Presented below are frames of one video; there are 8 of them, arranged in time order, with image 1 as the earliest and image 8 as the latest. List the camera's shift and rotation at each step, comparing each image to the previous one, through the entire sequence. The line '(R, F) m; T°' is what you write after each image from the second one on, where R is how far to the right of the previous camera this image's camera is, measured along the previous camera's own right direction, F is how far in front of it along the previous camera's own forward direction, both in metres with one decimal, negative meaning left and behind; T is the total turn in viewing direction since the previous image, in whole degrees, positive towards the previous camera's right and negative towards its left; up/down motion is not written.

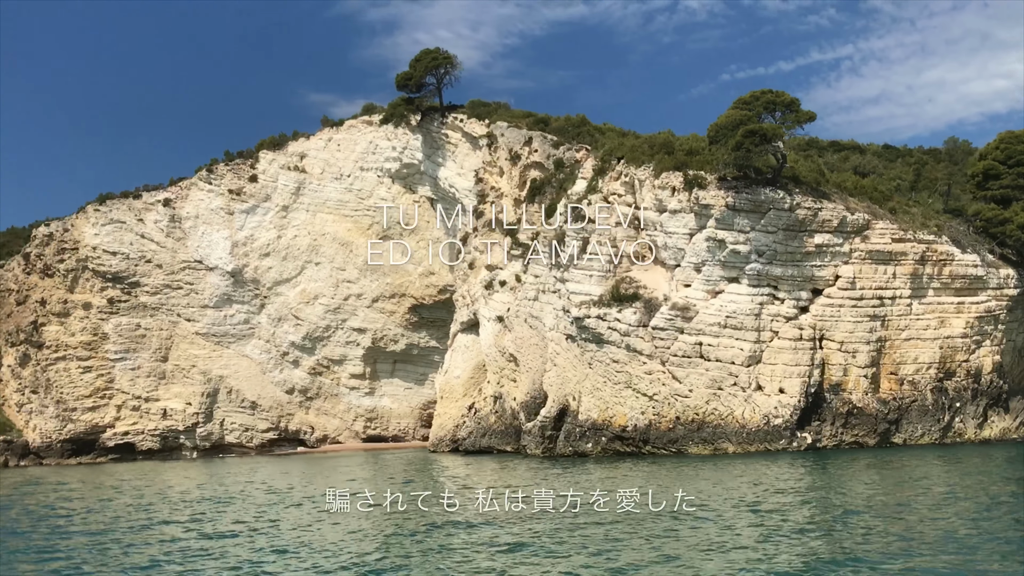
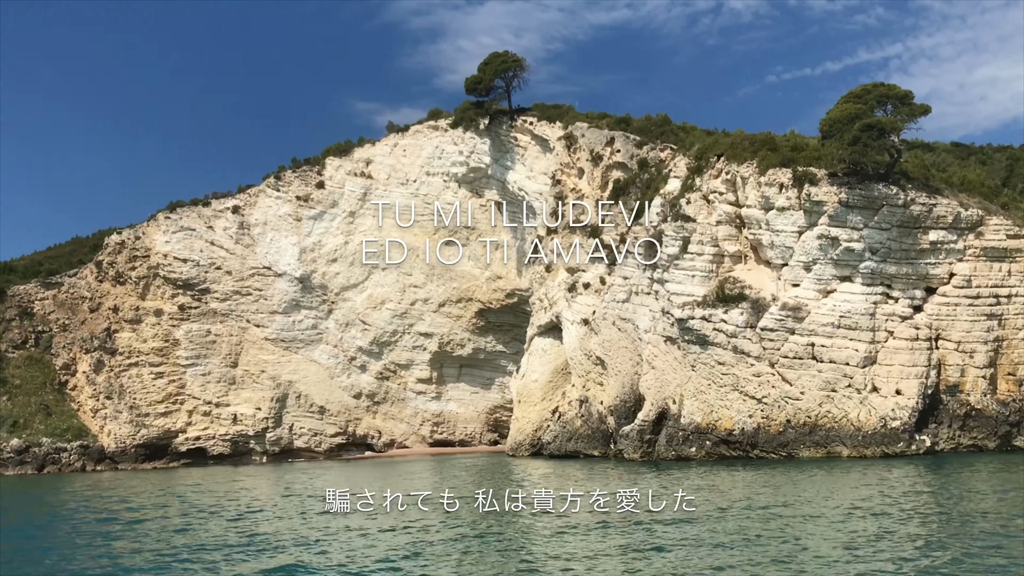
(-0.8, +0.2) m; -3°
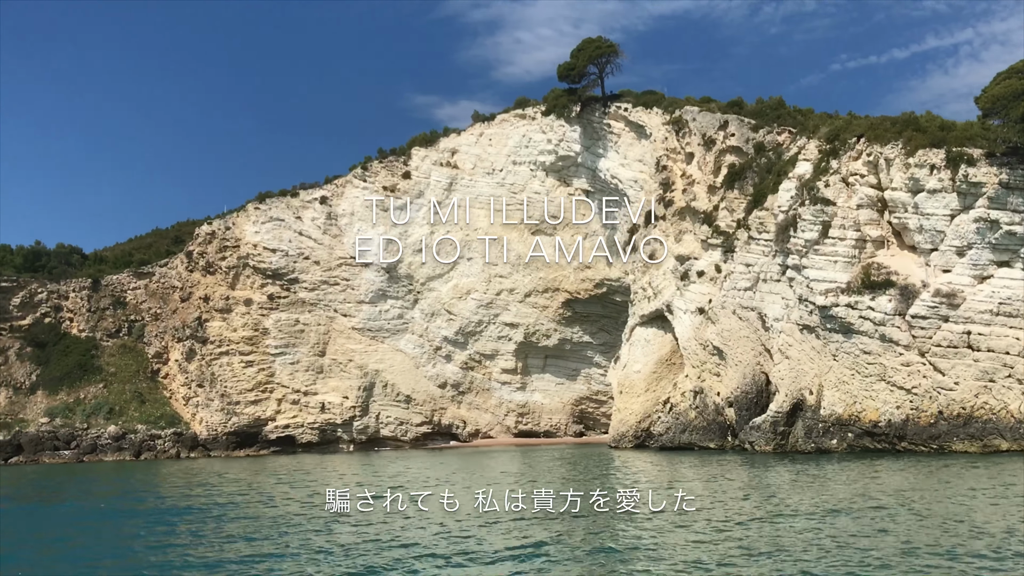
(-1.1, +0.3) m; -3°
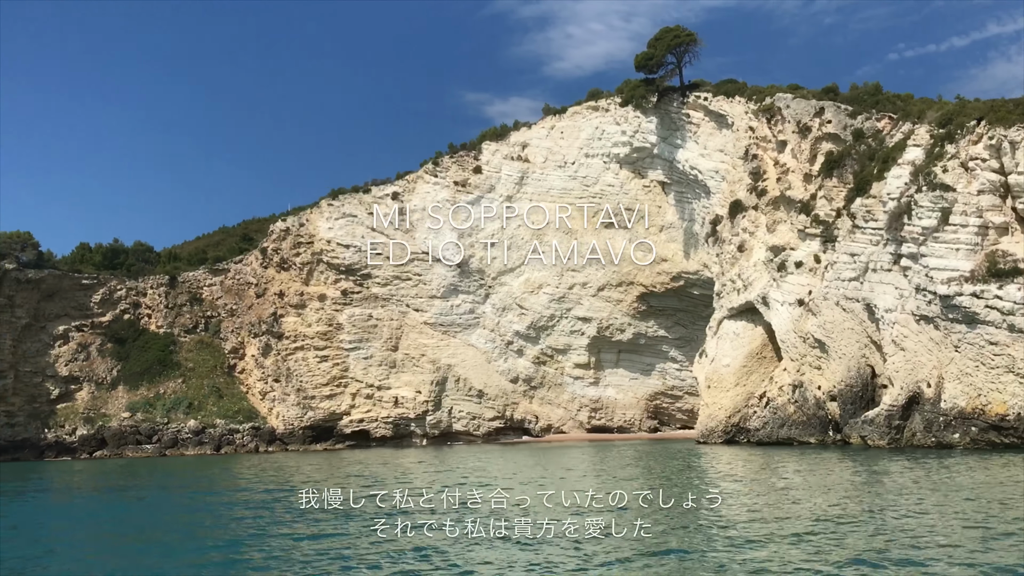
(-0.8, +0.2) m; -3°
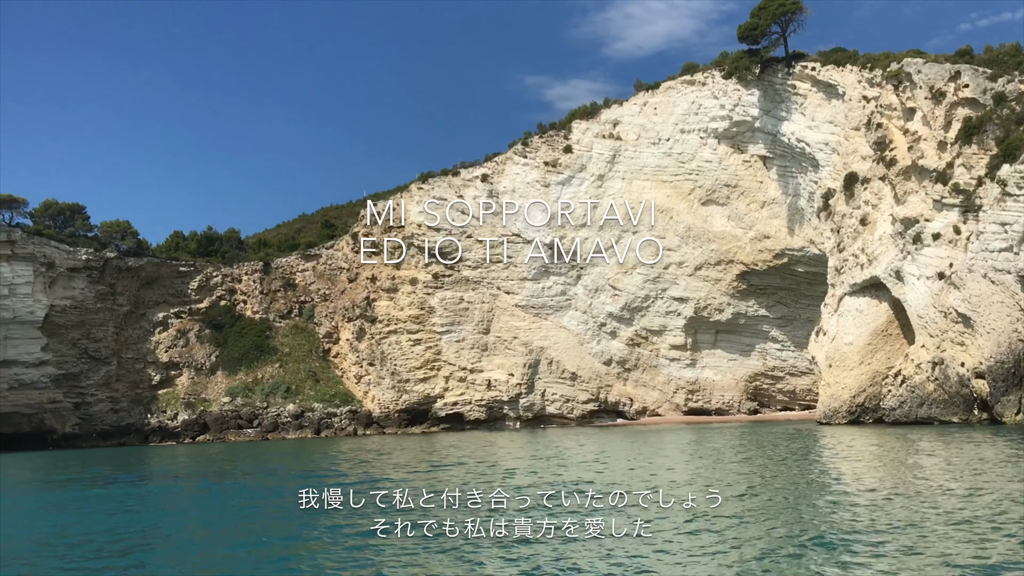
(-1.1, +0.4) m; -4°
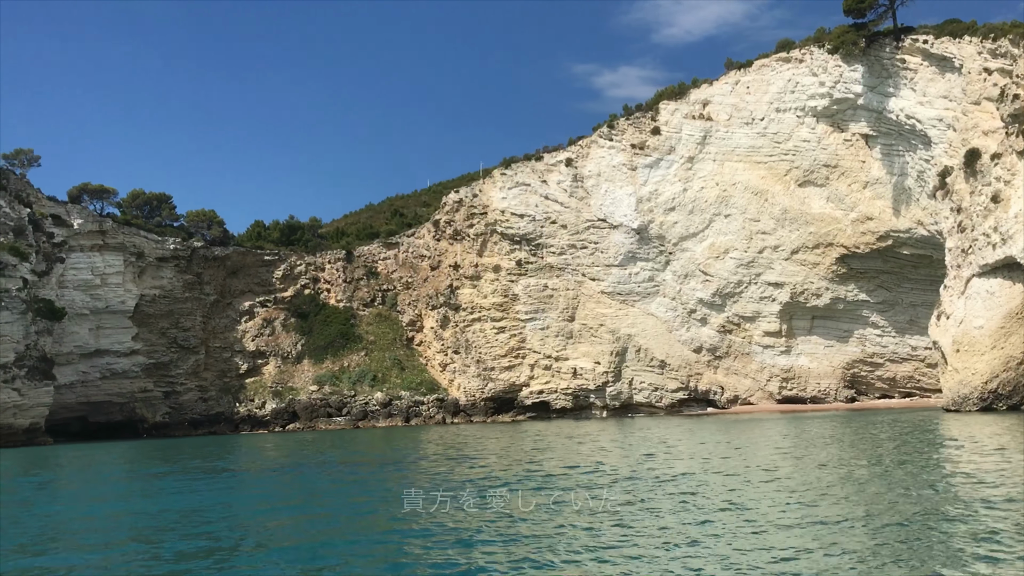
(-1.3, +0.6) m; -3°
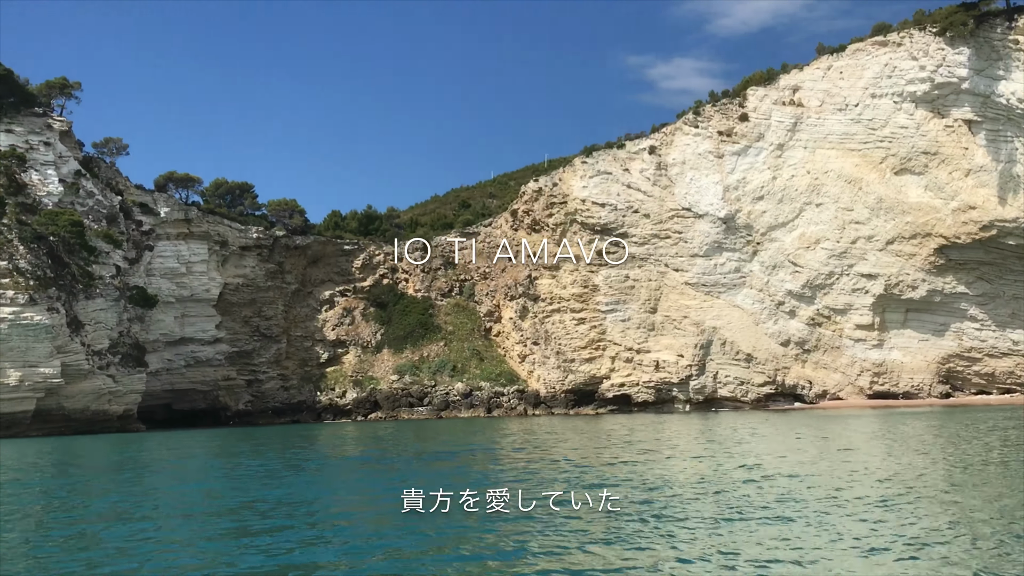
(-1.1, +0.4) m; -3°
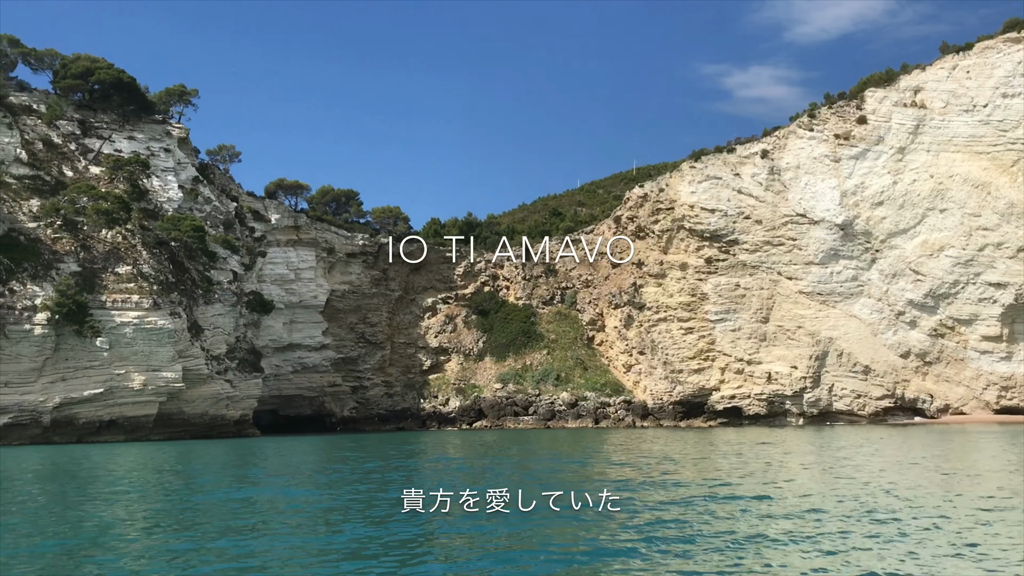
(-1.1, +0.5) m; -4°
